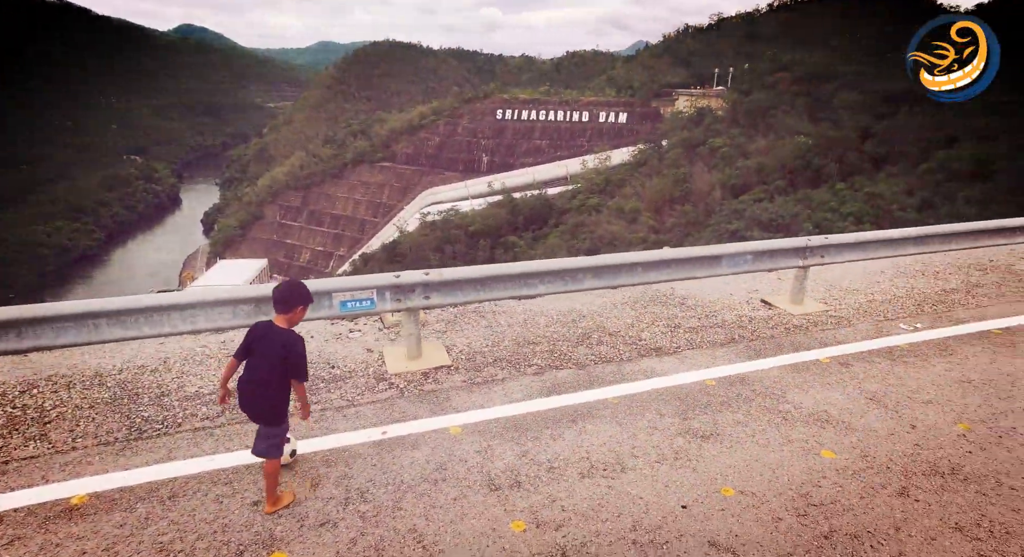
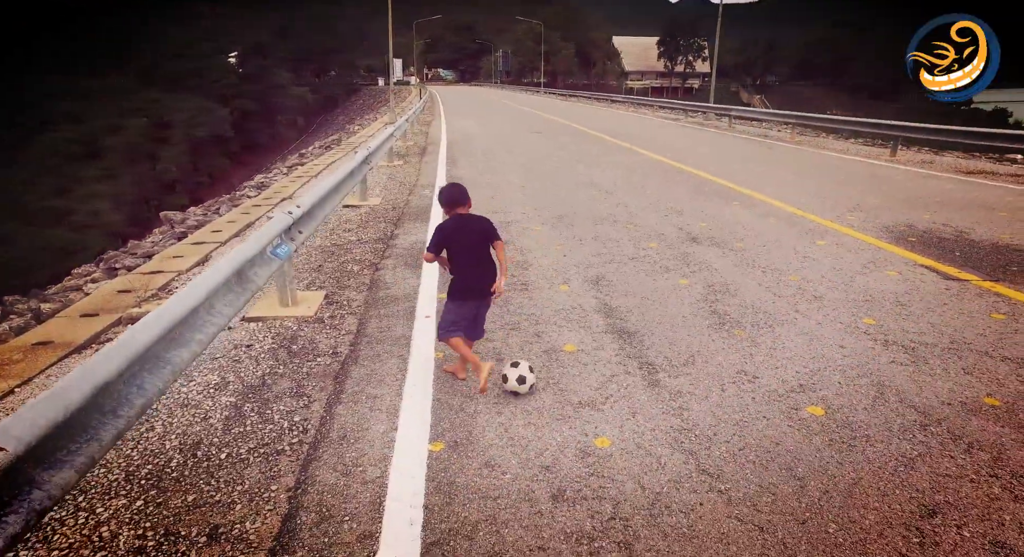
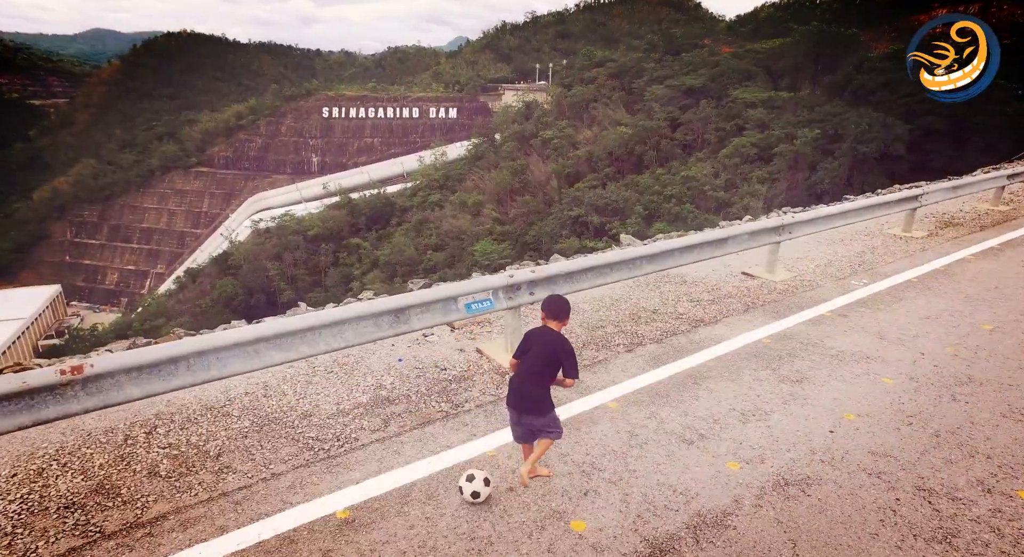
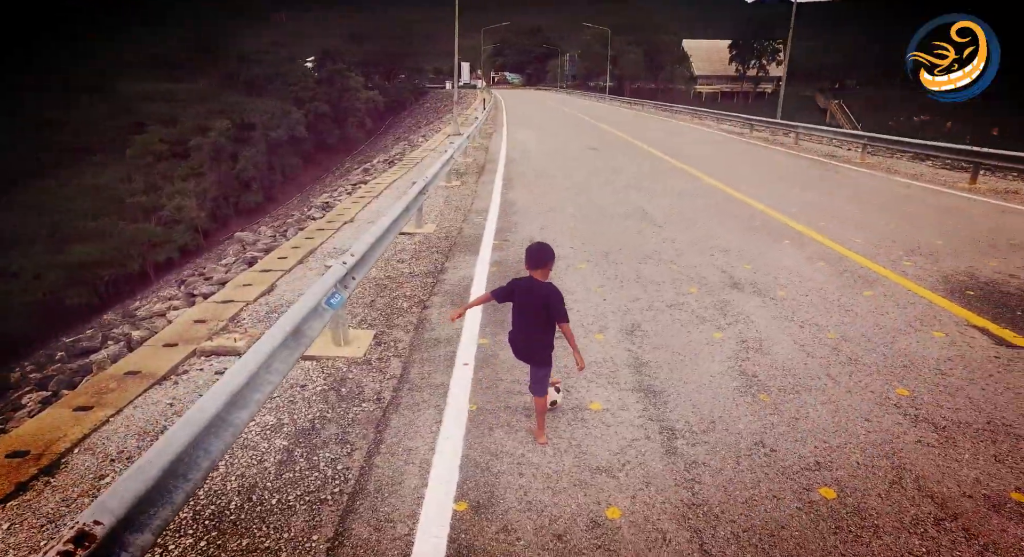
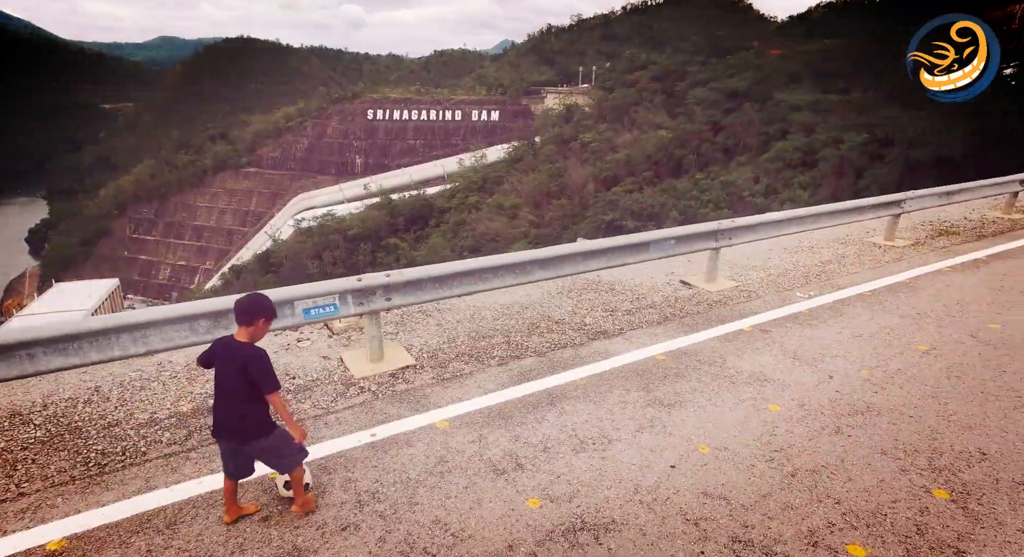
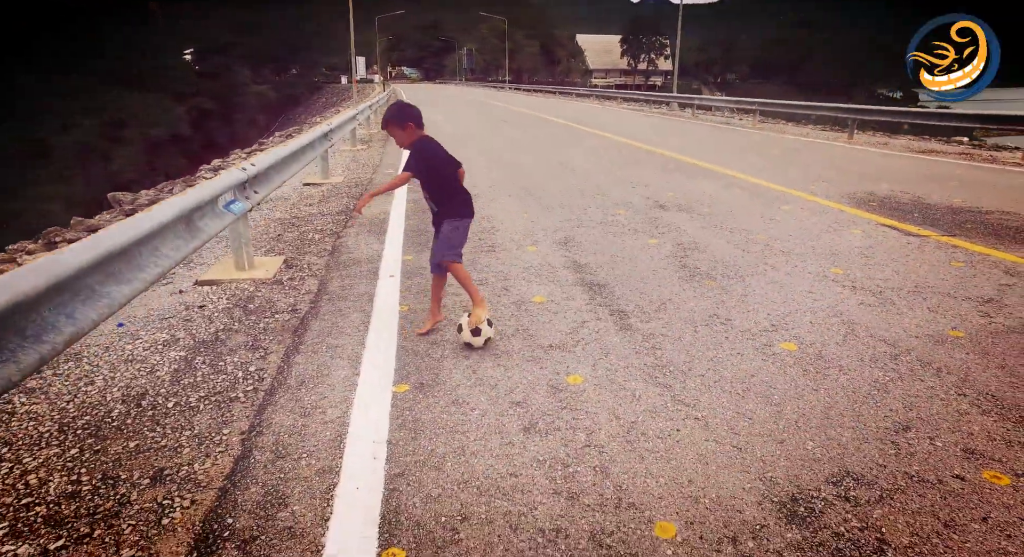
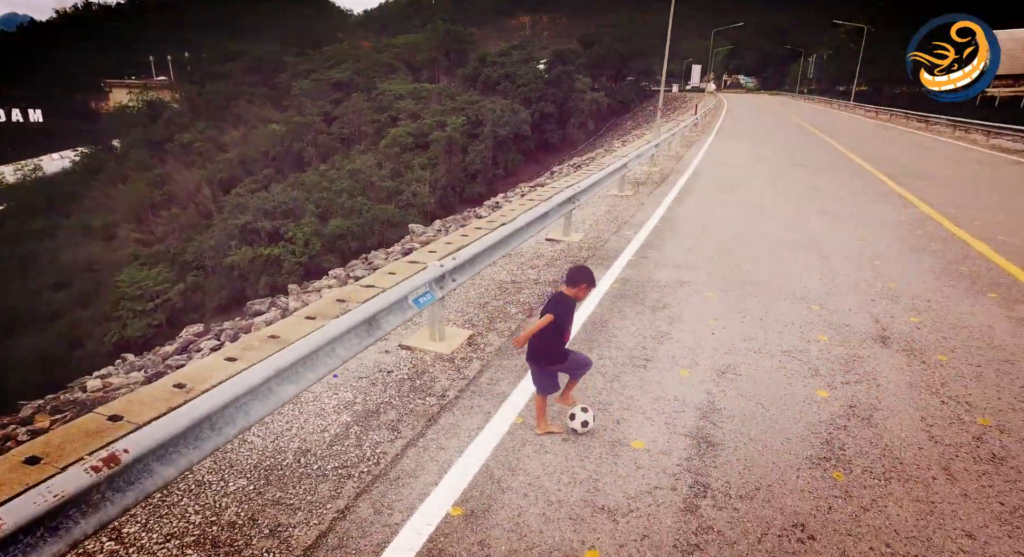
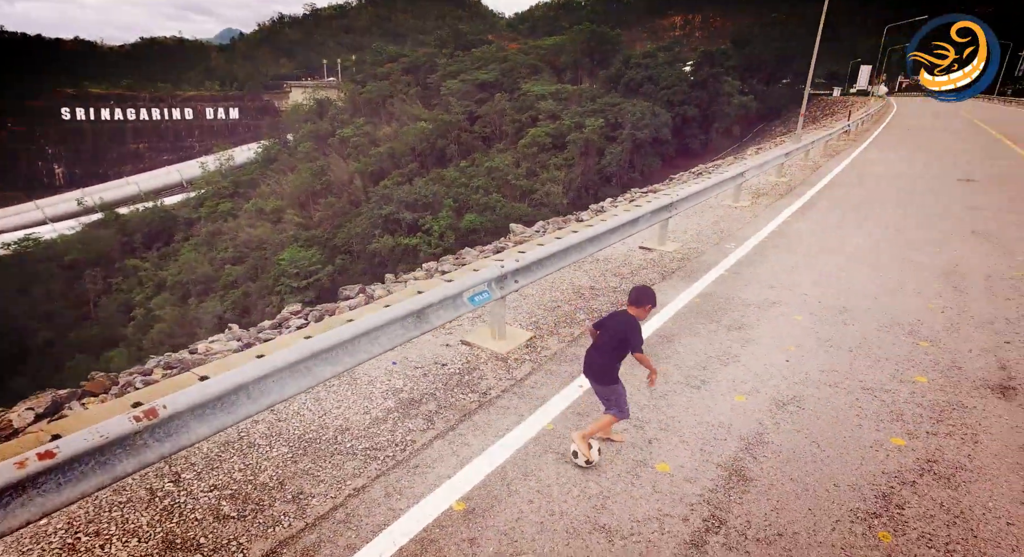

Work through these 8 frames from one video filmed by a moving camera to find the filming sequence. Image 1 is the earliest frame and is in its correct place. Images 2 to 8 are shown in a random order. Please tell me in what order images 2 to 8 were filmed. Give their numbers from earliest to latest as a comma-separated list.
5, 3, 8, 7, 4, 2, 6
